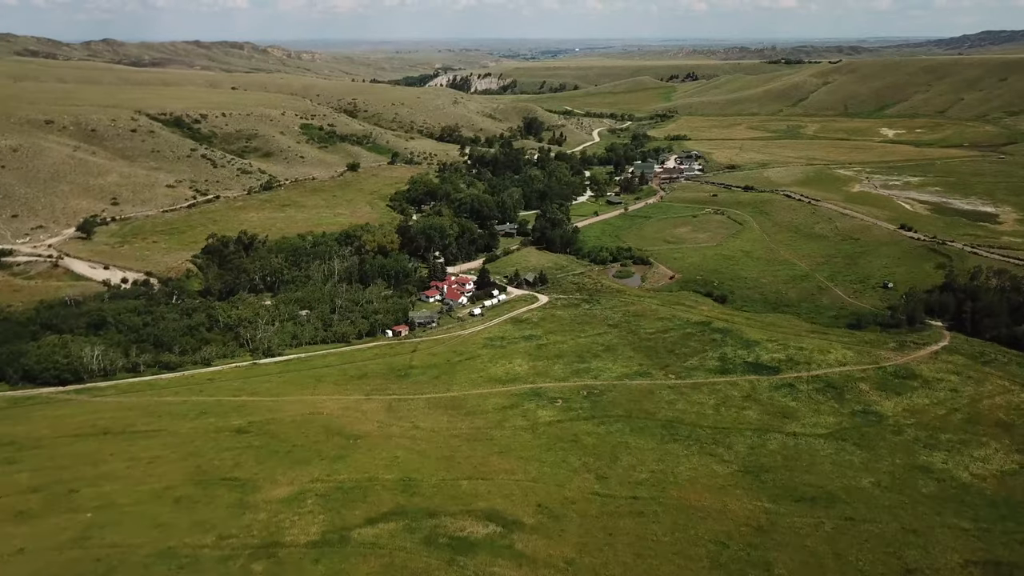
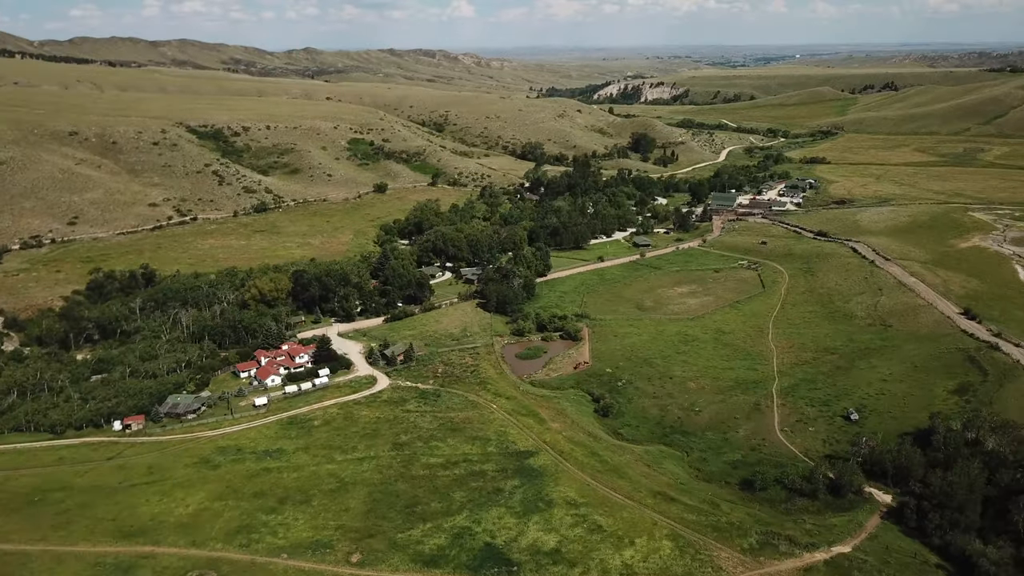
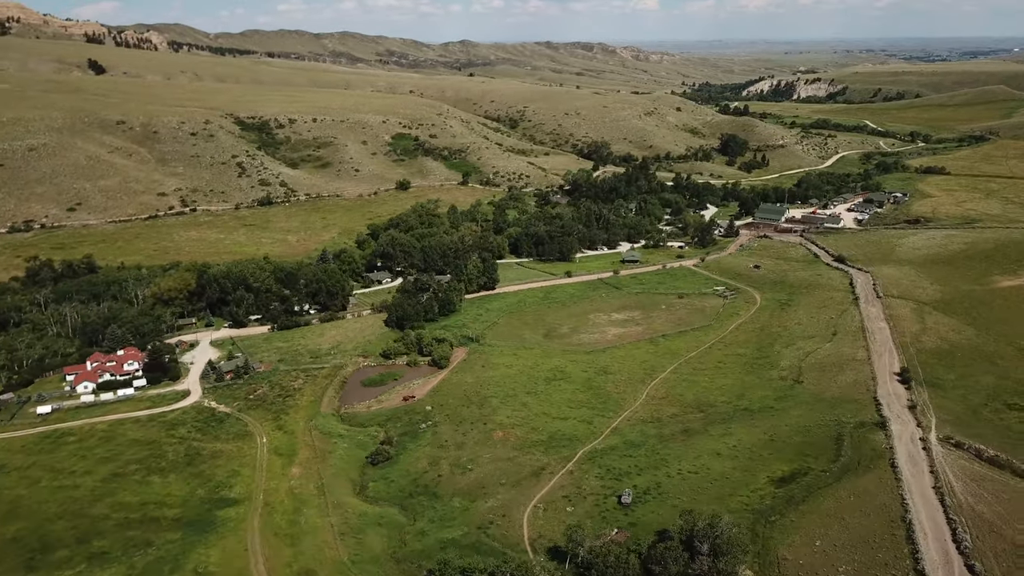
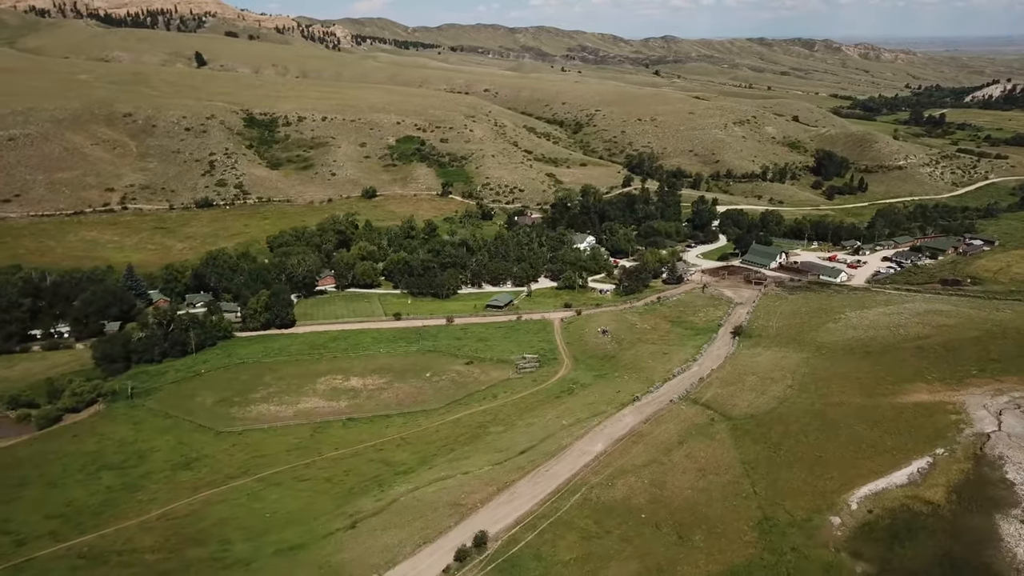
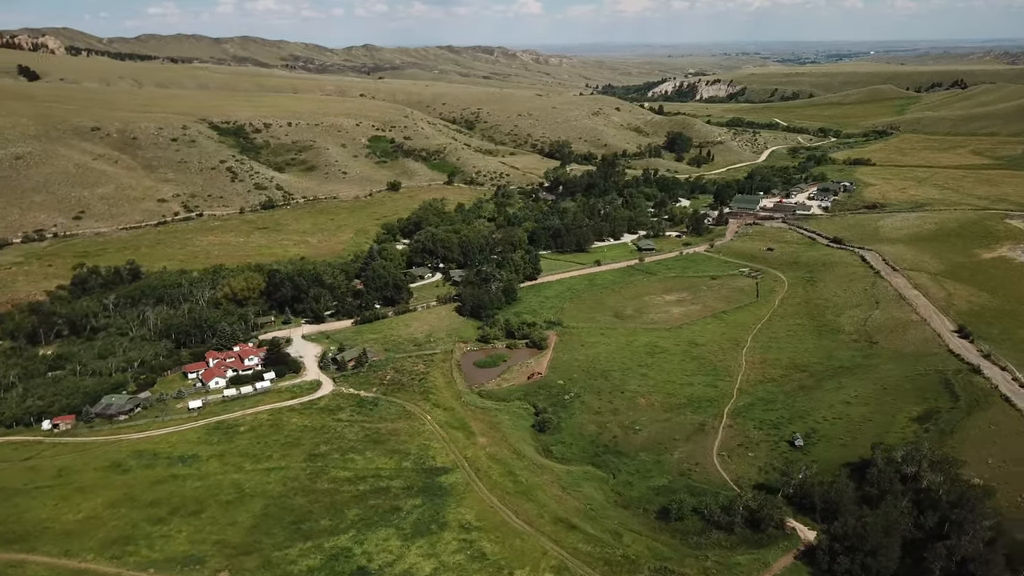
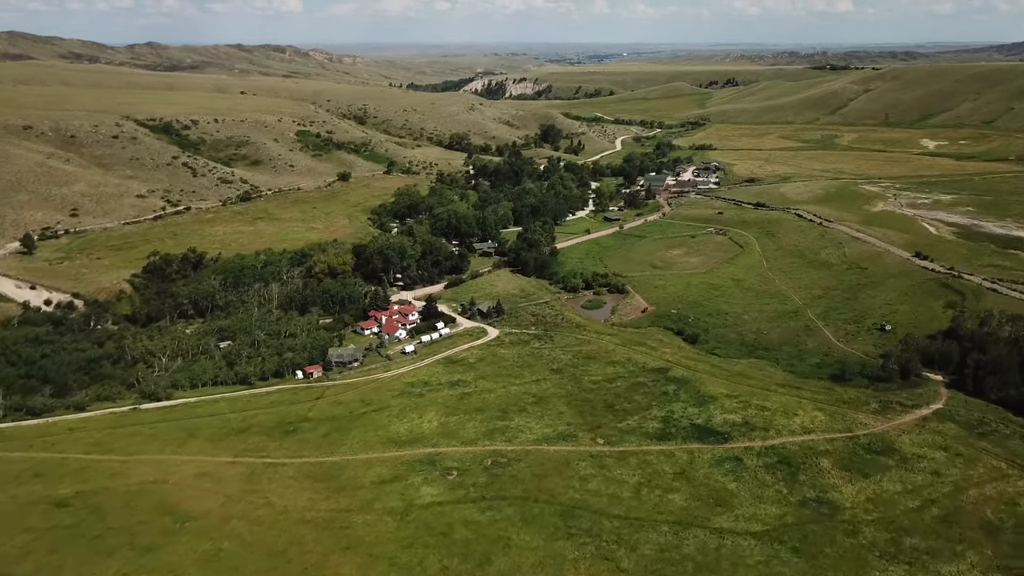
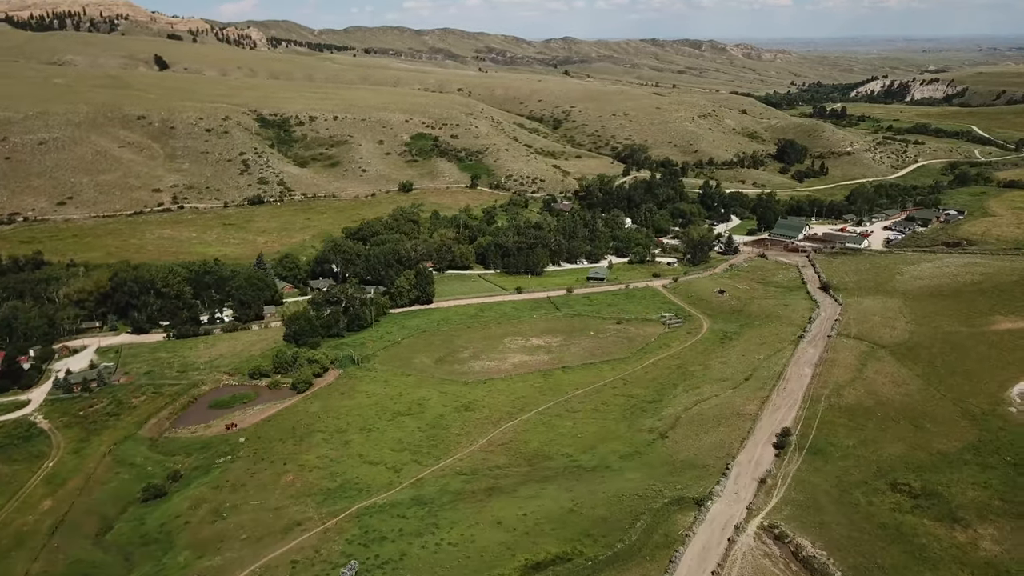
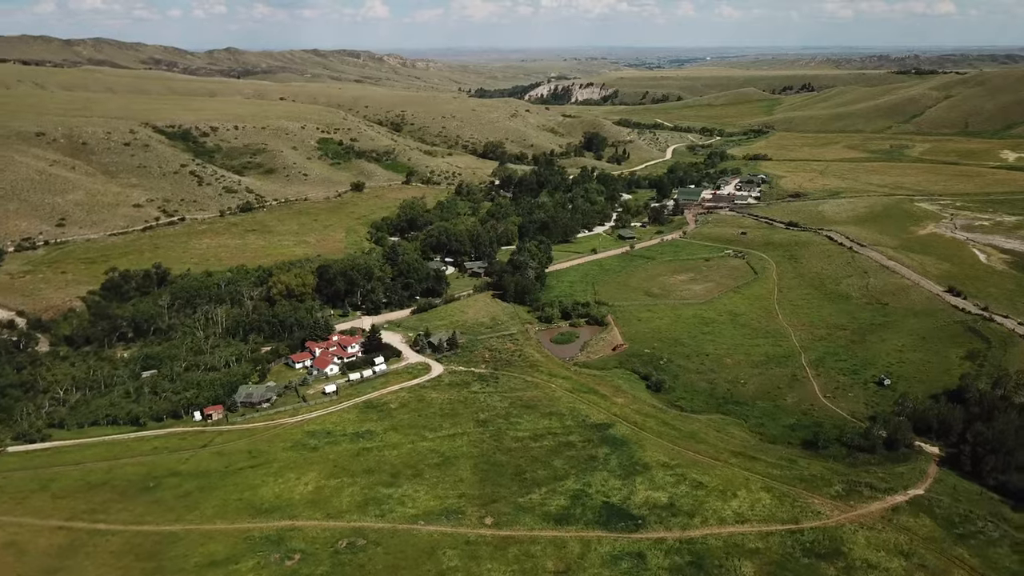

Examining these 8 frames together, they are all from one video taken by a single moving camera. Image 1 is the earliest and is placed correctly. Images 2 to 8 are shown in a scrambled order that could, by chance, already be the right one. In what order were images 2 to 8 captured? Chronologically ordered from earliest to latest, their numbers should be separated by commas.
6, 8, 2, 5, 3, 7, 4
